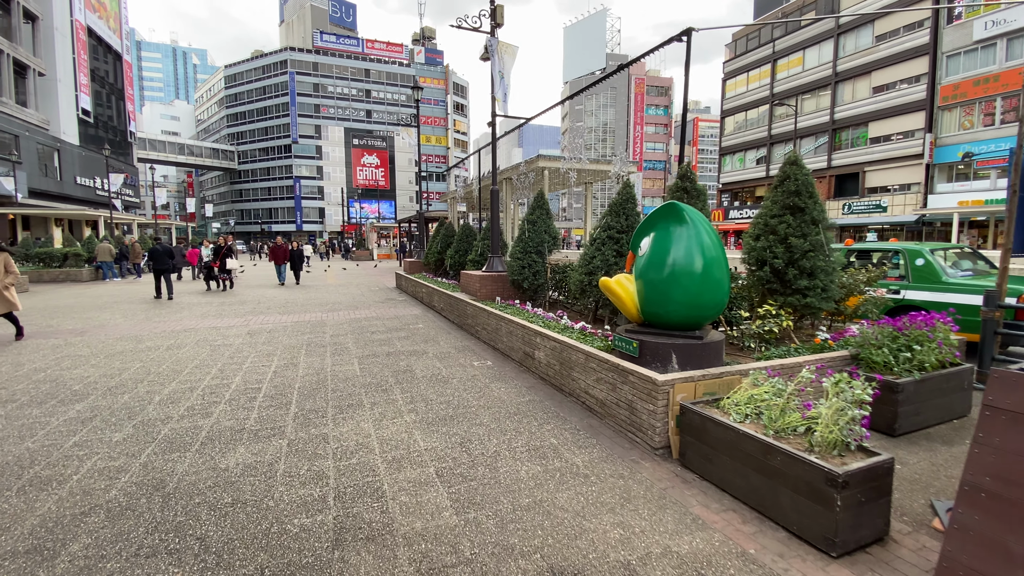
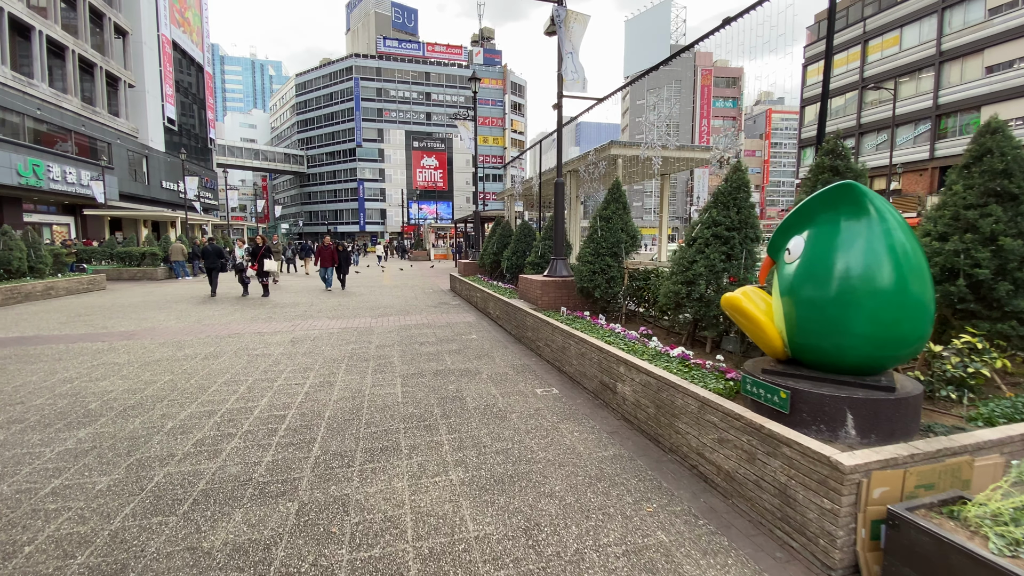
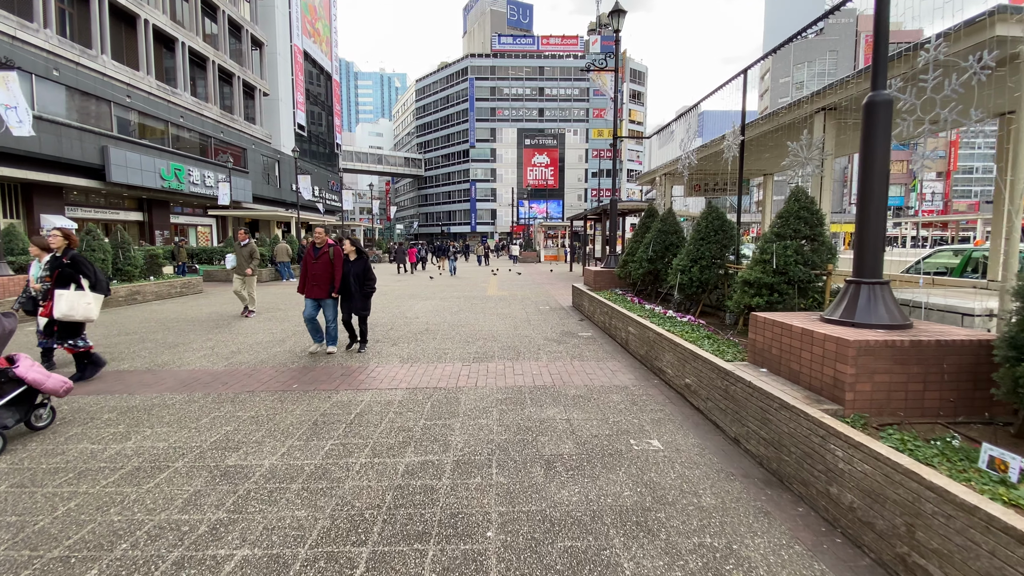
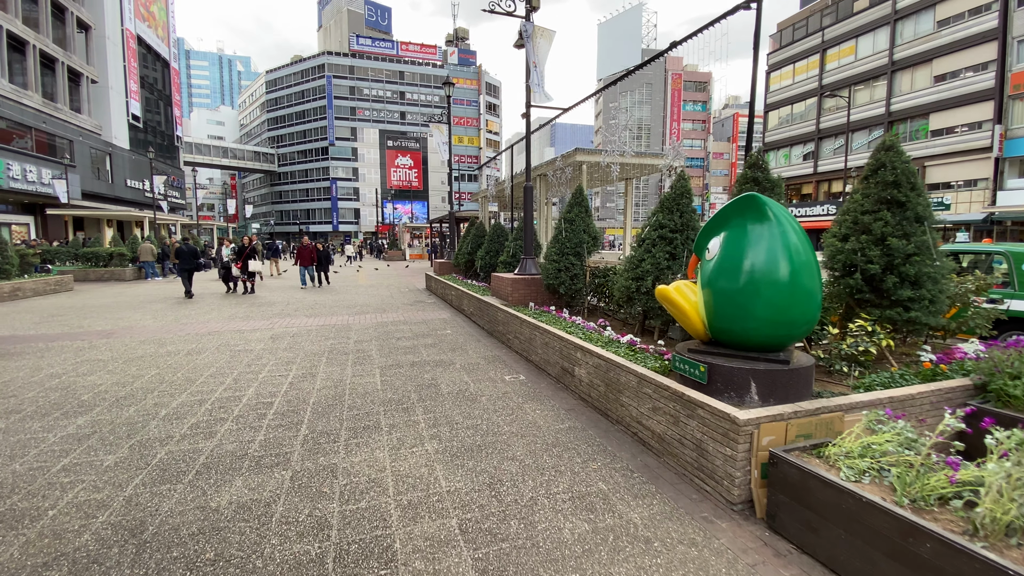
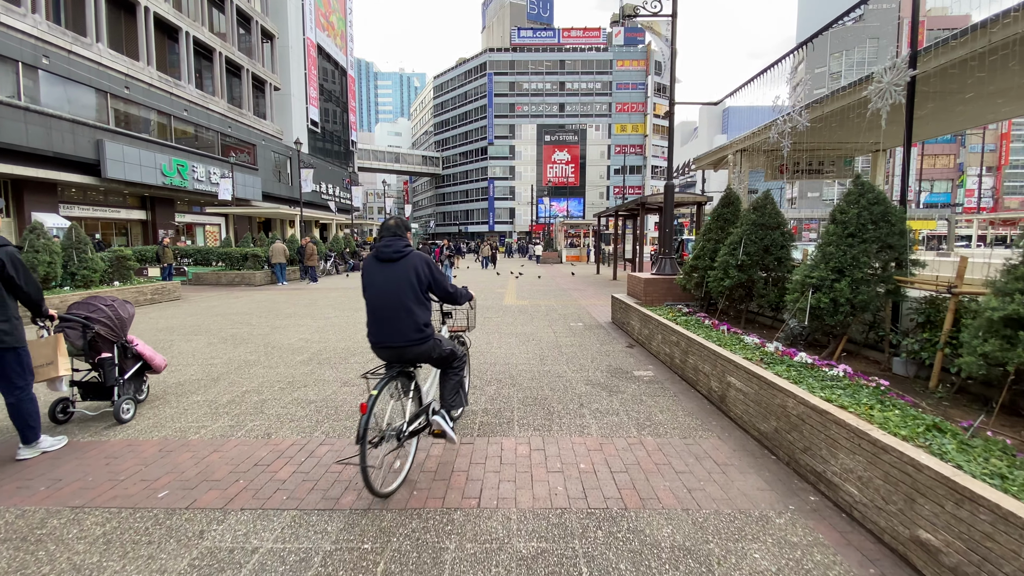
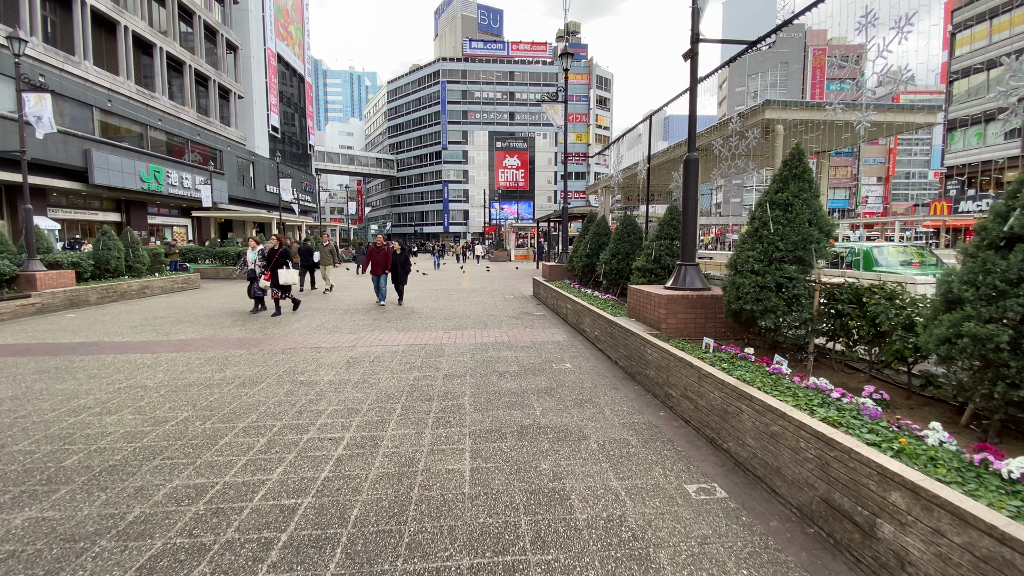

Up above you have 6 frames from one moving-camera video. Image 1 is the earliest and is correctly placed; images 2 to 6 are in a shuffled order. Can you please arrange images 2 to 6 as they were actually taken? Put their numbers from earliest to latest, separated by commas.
4, 2, 6, 3, 5
